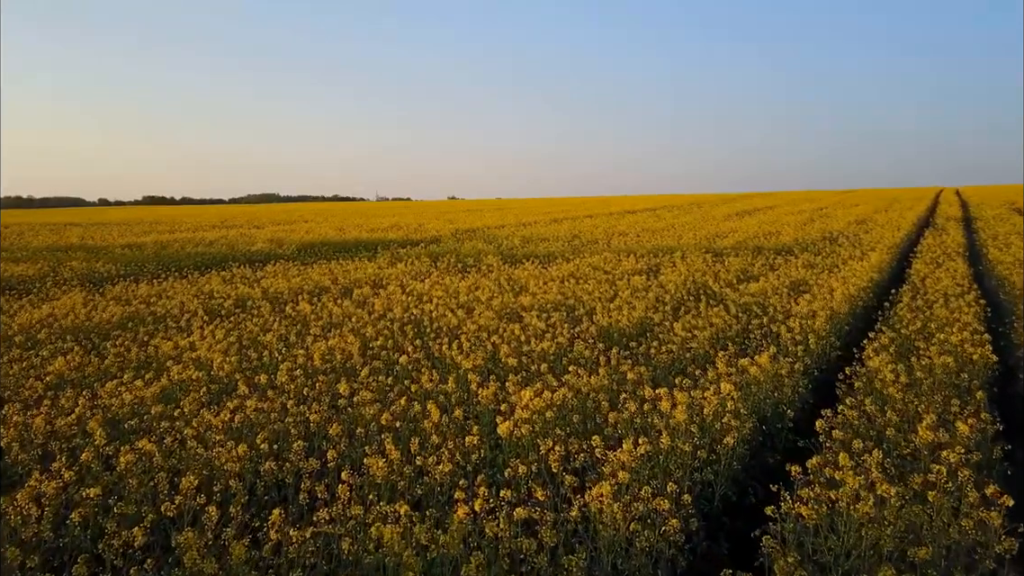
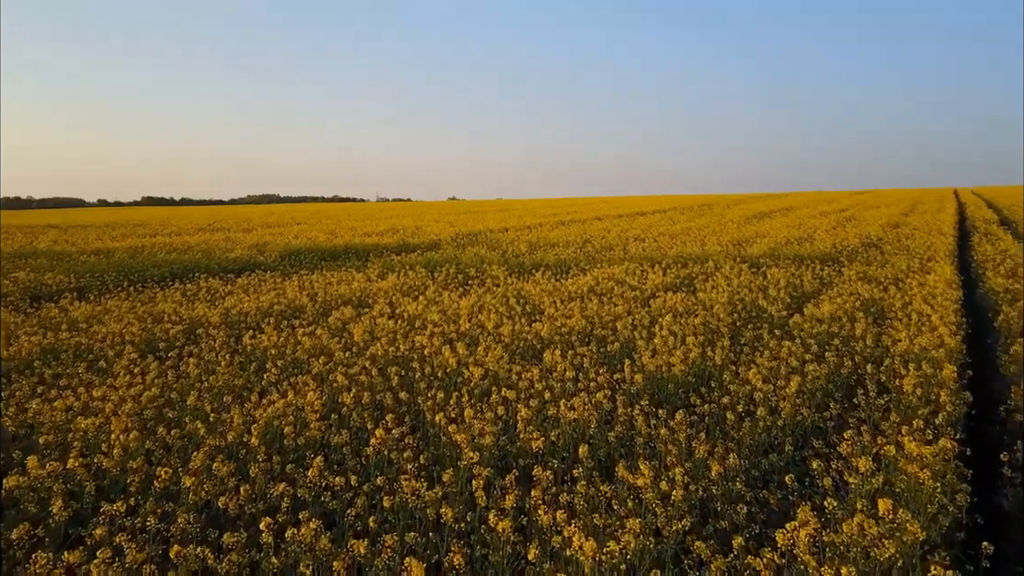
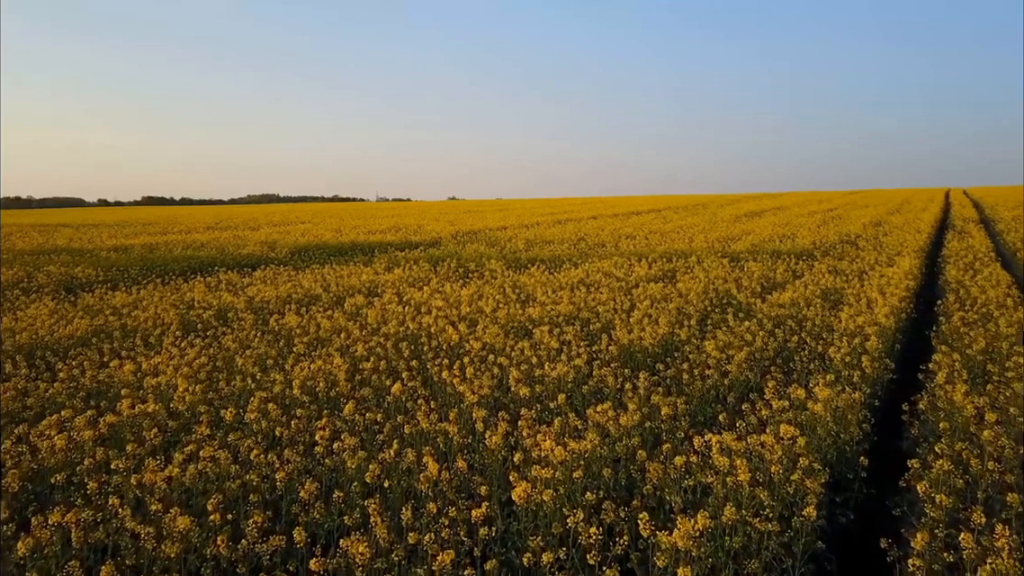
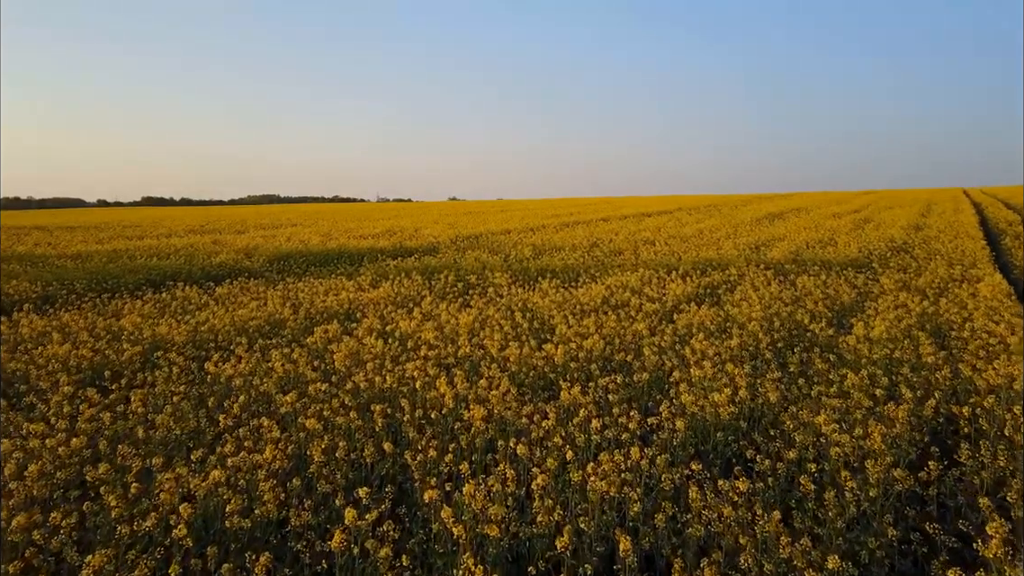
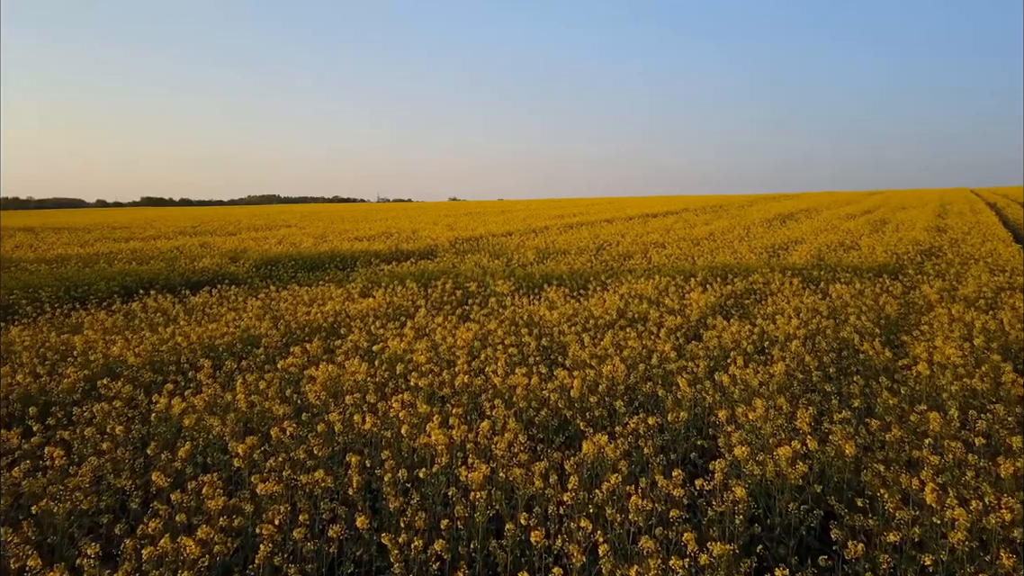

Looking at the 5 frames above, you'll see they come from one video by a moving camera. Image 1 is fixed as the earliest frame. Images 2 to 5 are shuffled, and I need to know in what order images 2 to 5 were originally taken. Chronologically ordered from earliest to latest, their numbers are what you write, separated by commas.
3, 2, 4, 5
